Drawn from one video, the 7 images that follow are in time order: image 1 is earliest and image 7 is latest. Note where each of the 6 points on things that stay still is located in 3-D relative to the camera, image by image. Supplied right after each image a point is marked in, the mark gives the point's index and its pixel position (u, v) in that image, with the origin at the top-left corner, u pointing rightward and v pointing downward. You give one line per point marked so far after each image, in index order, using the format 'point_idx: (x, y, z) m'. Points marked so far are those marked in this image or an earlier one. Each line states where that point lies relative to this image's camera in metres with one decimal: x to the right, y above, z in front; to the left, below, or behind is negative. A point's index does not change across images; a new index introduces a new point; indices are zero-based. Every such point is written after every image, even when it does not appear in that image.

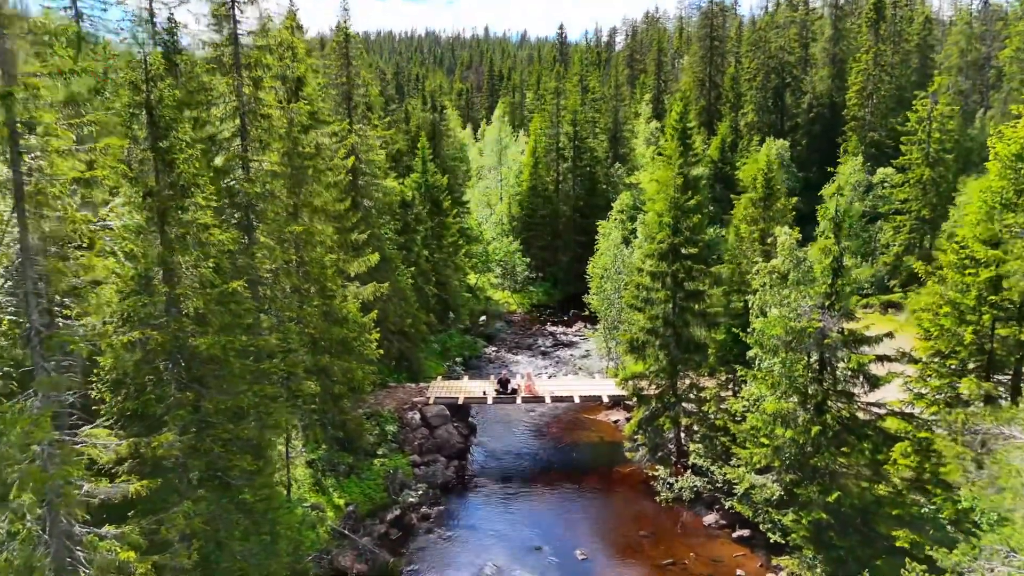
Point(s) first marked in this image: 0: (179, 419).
0: (-5.5, -2.2, +11.8) m
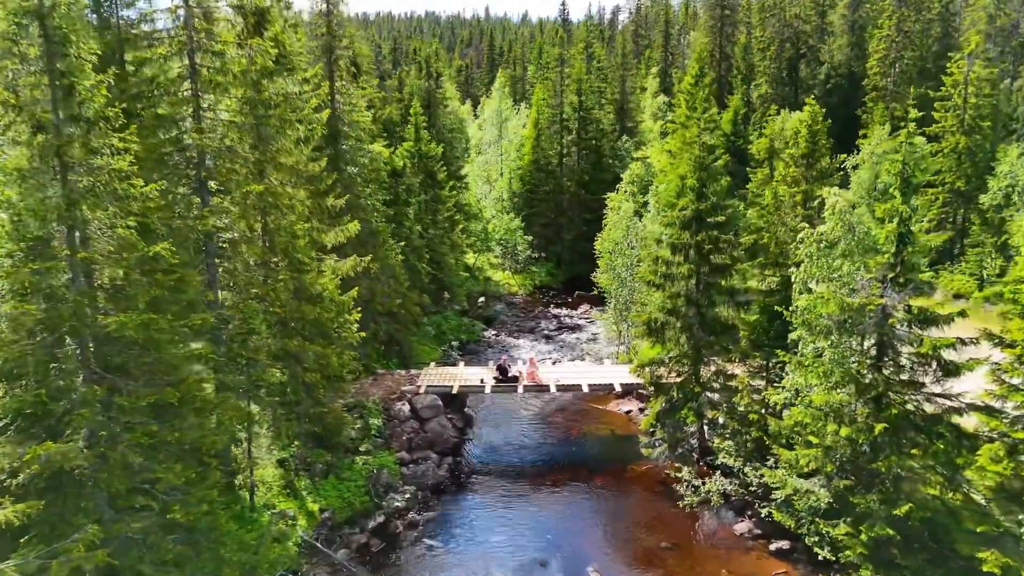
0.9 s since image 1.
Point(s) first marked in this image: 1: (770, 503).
0: (-5.5, -1.7, +9.2) m
1: (+5.8, -4.8, +15.9) m
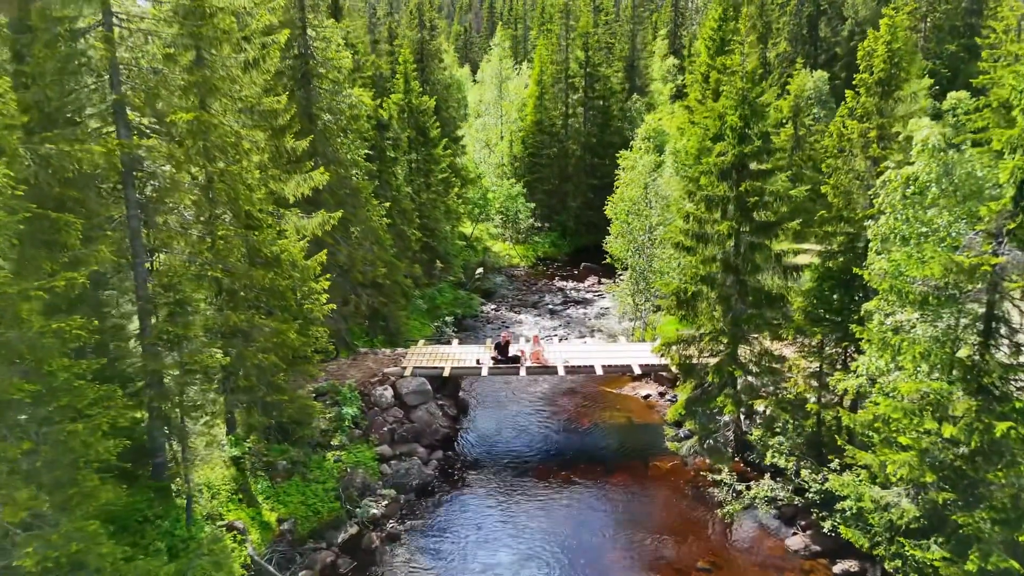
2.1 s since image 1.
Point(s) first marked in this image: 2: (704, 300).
0: (-5.5, -1.2, +6.1) m
1: (+5.8, -4.1, +12.9) m
2: (+4.2, -0.3, +15.5) m
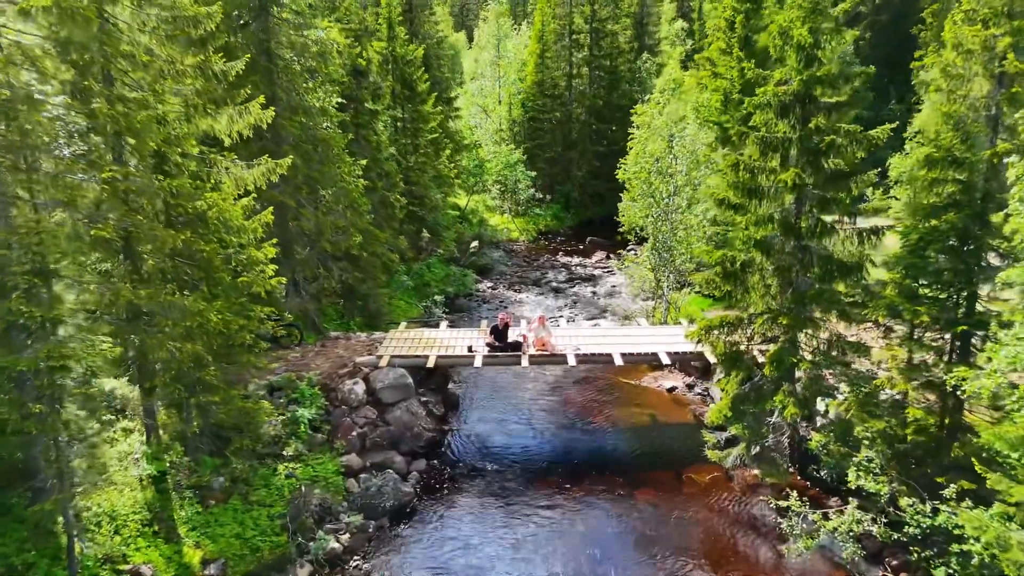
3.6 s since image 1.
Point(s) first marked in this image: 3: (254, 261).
0: (-5.5, -0.9, +2.8) m
1: (+5.8, -3.6, +9.6) m
2: (+4.2, +0.3, +12.2) m
3: (-4.2, +0.4, +11.7) m
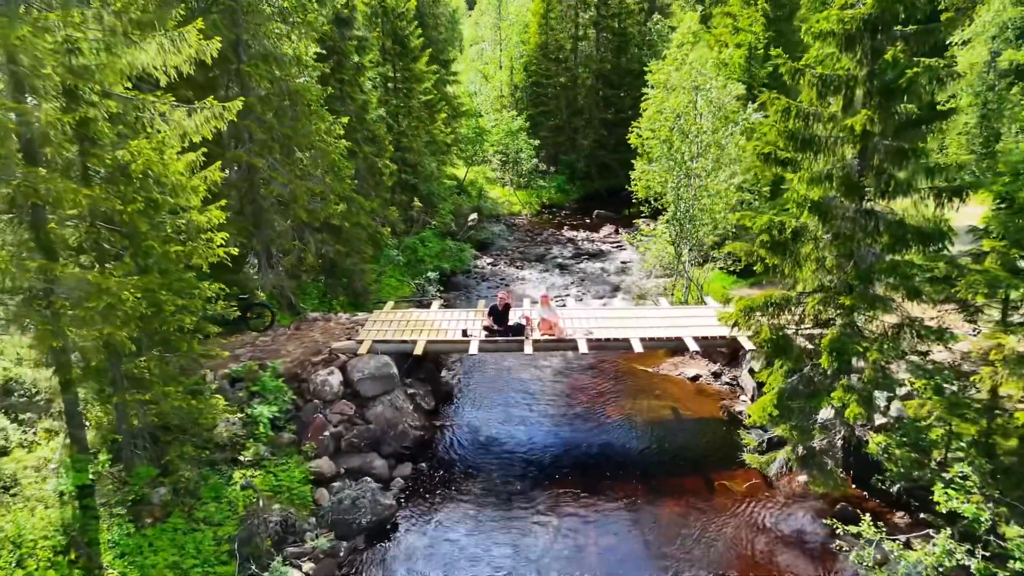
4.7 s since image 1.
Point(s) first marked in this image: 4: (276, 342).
0: (-5.5, -0.8, +0.7) m
1: (+5.8, -3.3, +7.6) m
2: (+4.2, +0.7, +10.0) m
3: (-4.2, +0.8, +9.6) m
4: (-4.5, -1.0, +13.7) m
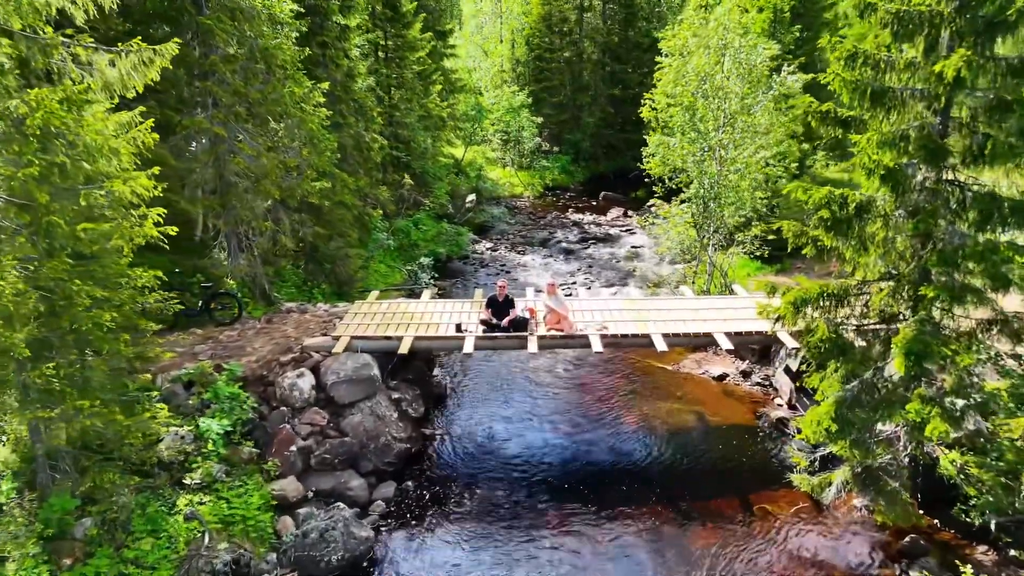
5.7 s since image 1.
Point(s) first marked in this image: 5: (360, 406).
0: (-5.5, -0.8, -1.1) m
1: (+5.8, -3.2, +5.8) m
2: (+4.2, +0.8, +8.2) m
3: (-4.2, +0.9, +7.7) m
4: (-4.5, -0.8, +11.9) m
5: (-2.2, -1.7, +10.6) m
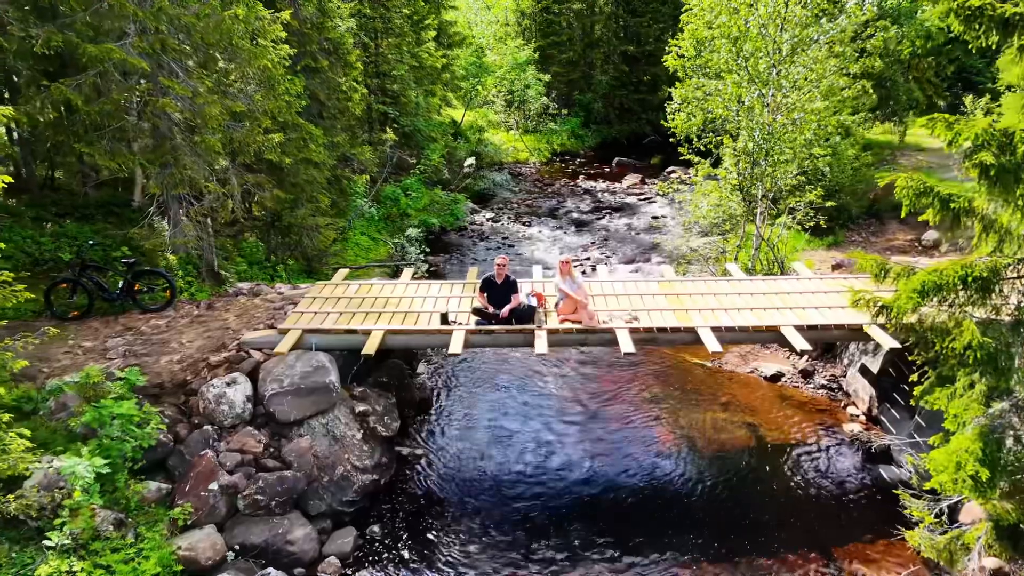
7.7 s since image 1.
0: (-5.6, -1.0, -3.6) m
1: (+5.8, -3.1, +3.3) m
2: (+4.2, +0.9, +5.5) m
3: (-4.2, +1.1, +5.1) m
4: (-4.5, -0.5, +9.3) m
5: (-2.2, -1.5, +8.0) m
